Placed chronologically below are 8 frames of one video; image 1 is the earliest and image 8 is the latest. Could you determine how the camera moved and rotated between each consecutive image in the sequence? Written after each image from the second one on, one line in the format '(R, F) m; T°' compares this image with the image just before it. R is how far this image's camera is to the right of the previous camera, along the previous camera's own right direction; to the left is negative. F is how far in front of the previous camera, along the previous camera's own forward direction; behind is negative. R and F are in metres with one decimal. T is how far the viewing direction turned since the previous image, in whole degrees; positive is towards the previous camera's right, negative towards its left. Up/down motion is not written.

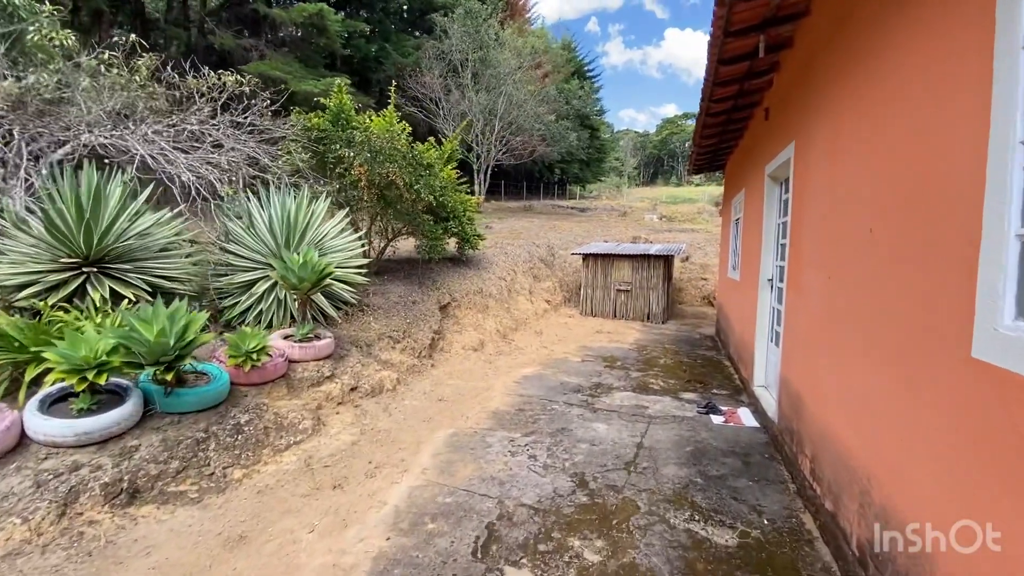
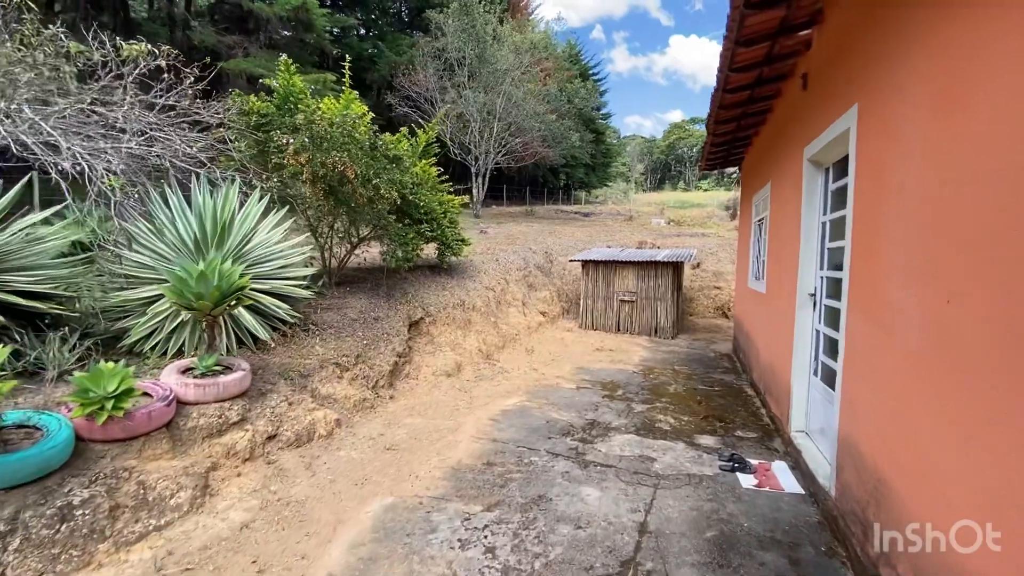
(+0.3, +1.1) m; -1°
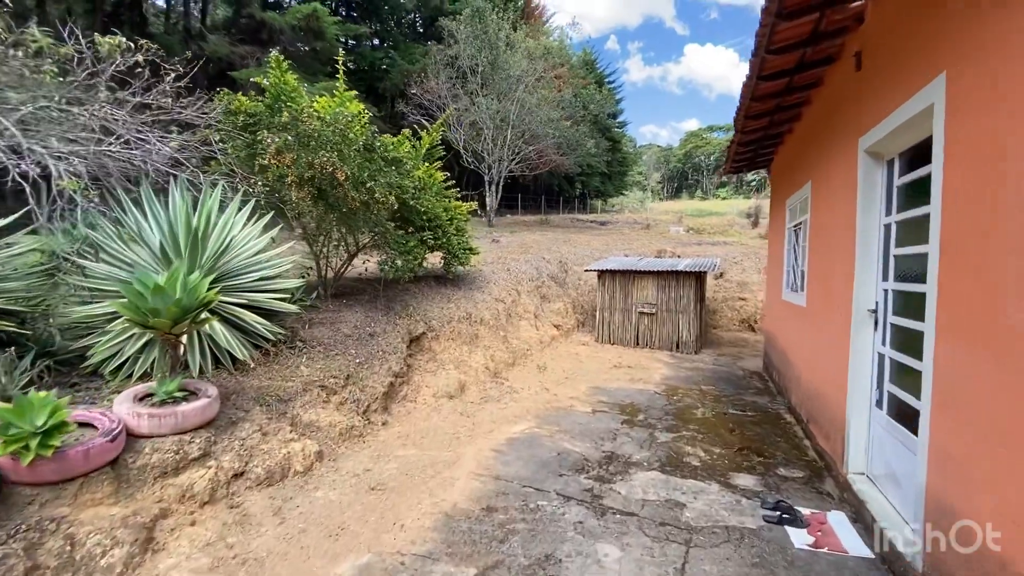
(+0.1, +0.6) m; -2°
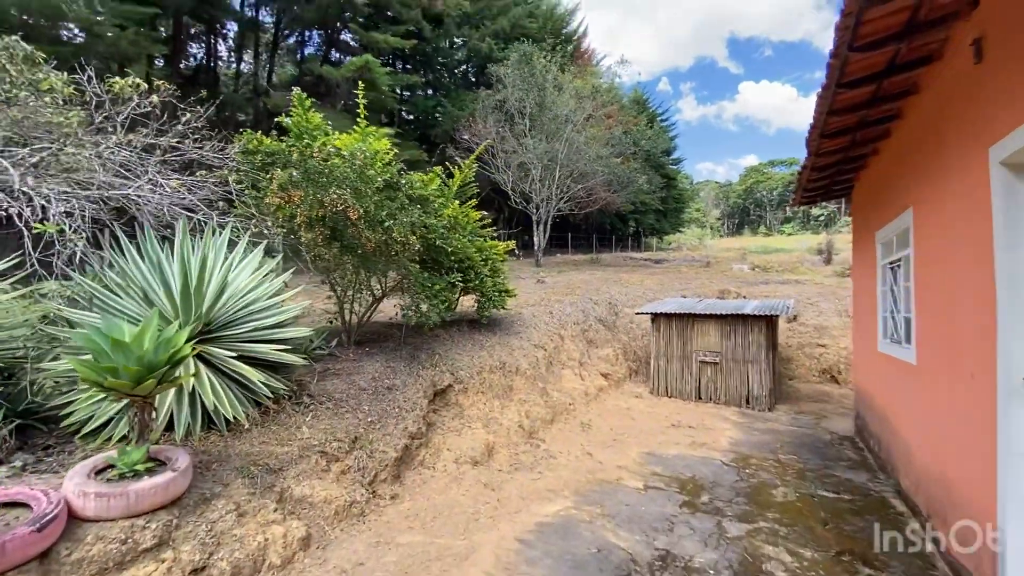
(+0.2, +0.7) m; -6°
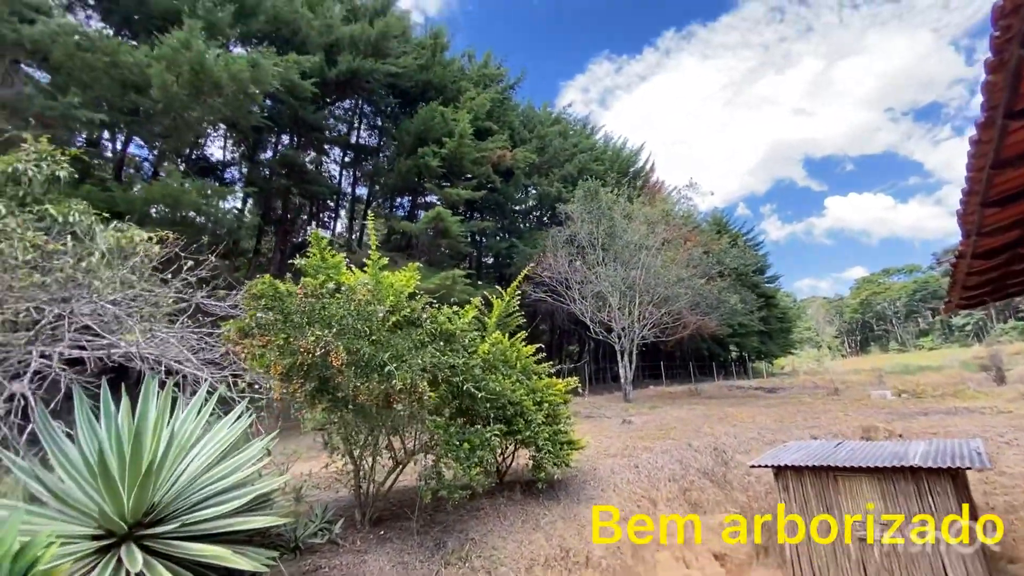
(+0.4, +1.2) m; -11°
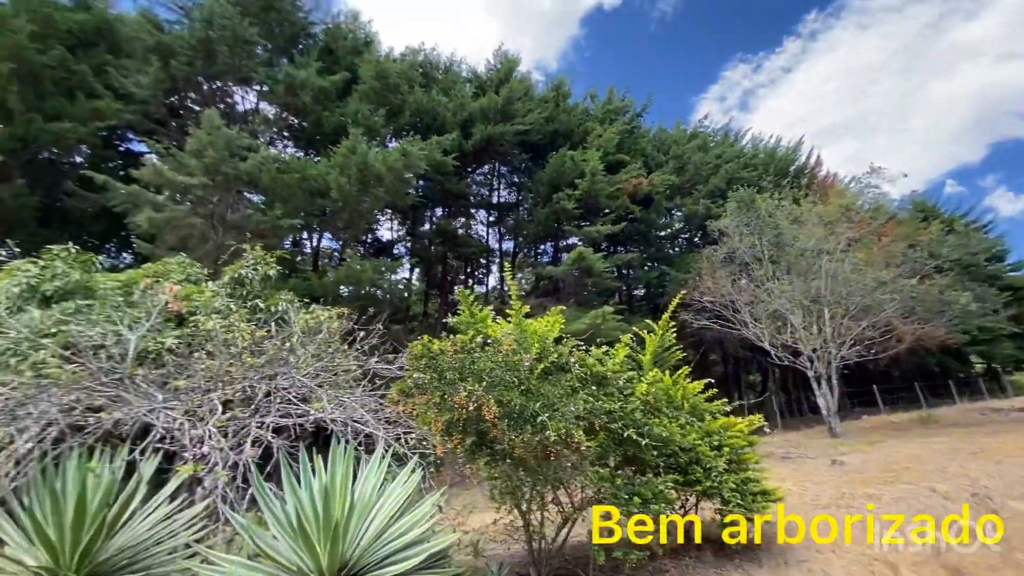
(+0.1, +0.2) m; -18°
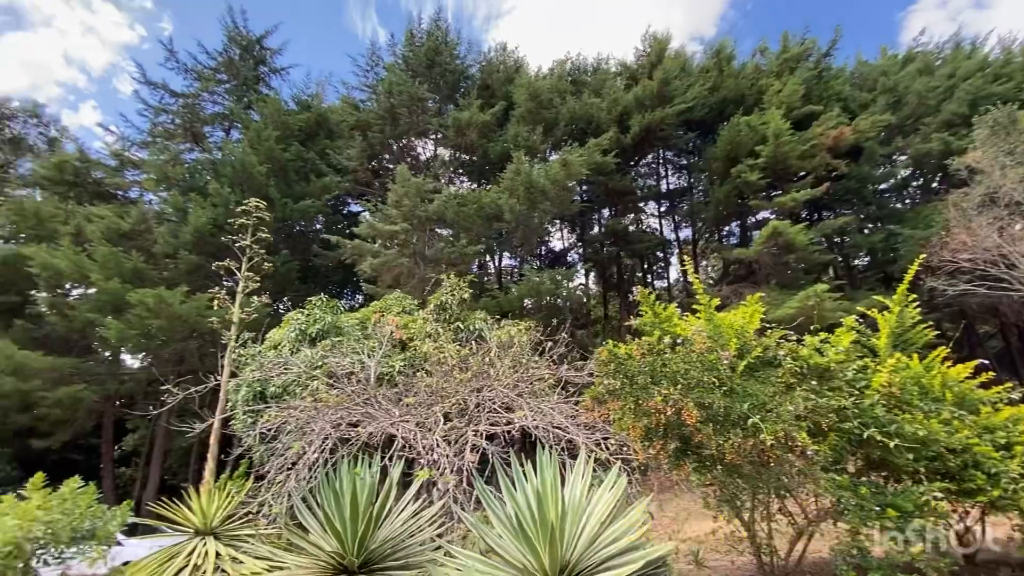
(0.0, 0.0) m; -21°
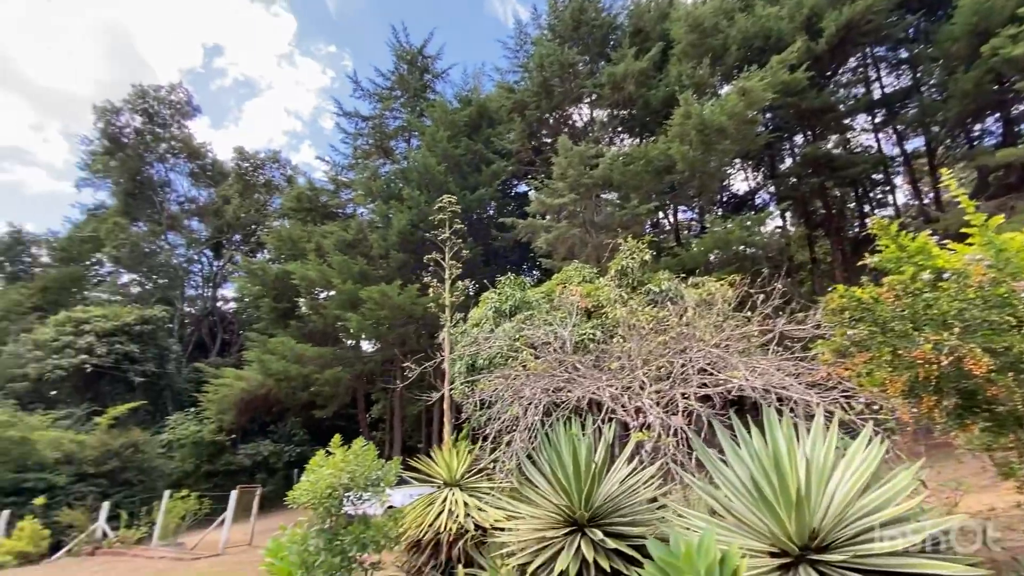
(-0.2, 0.0) m; -20°
